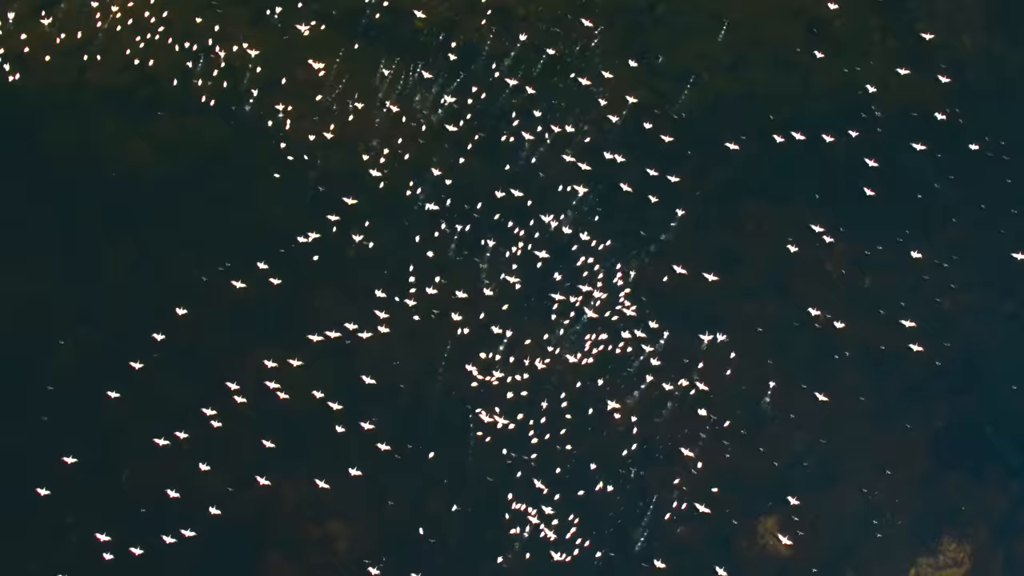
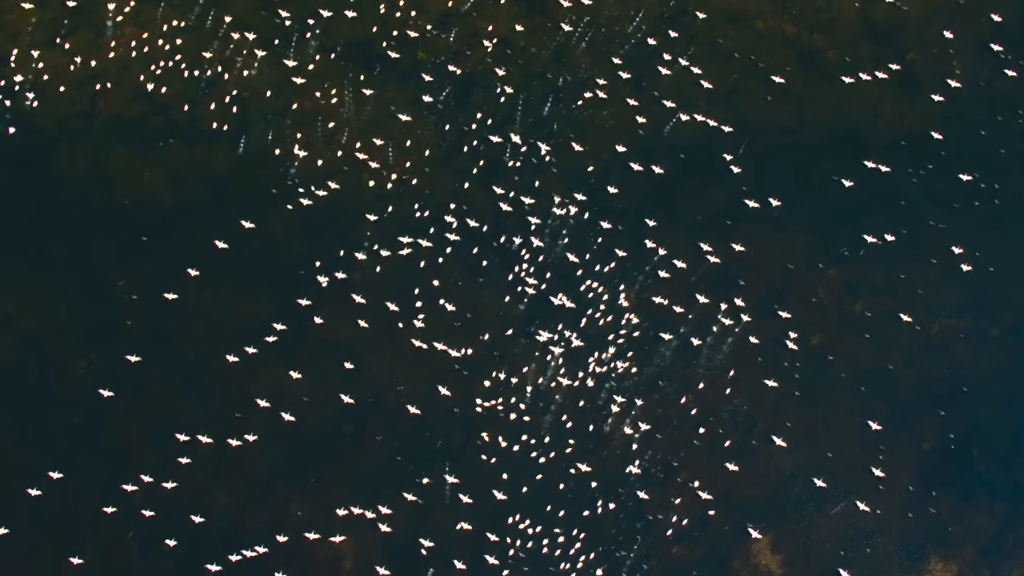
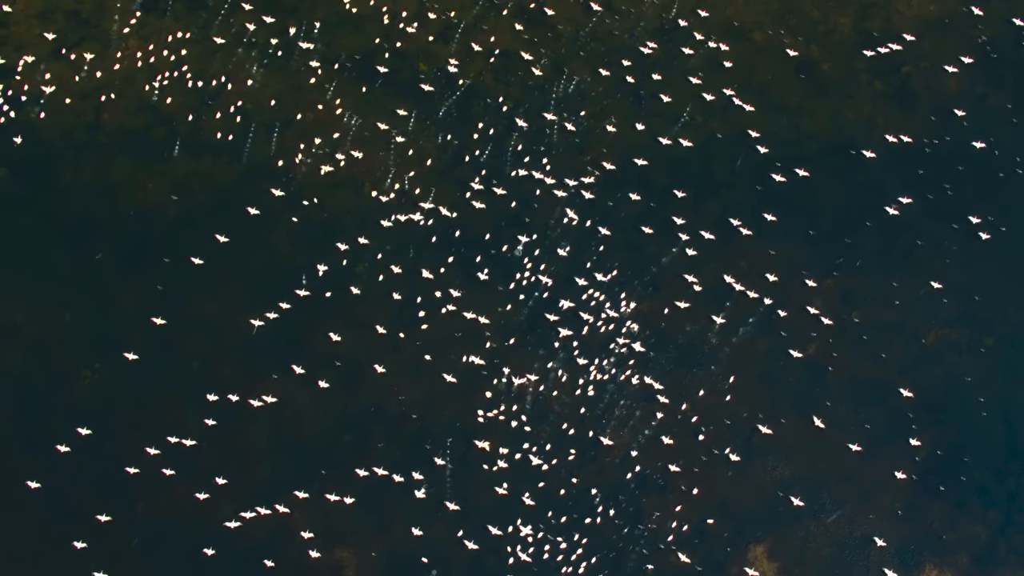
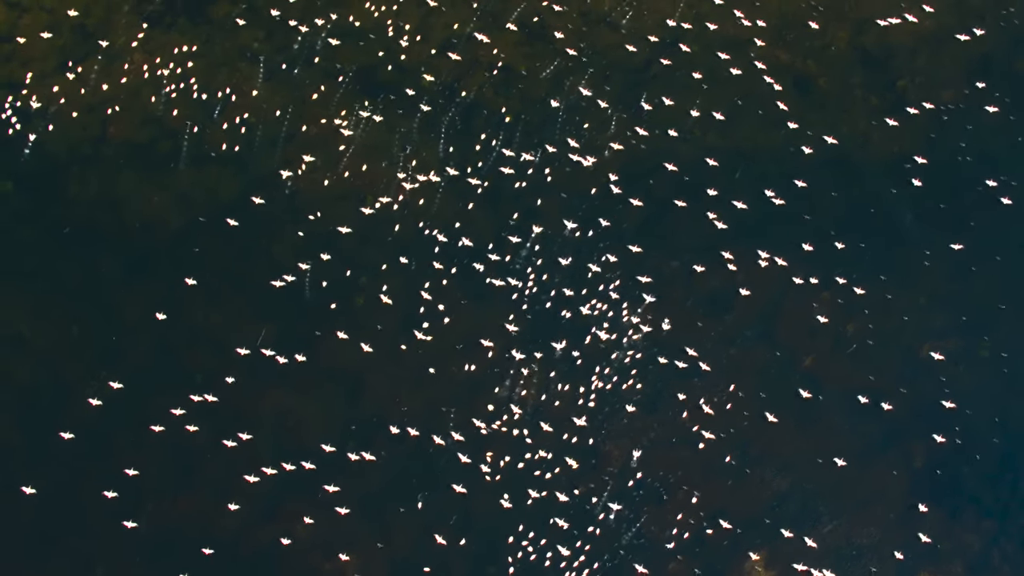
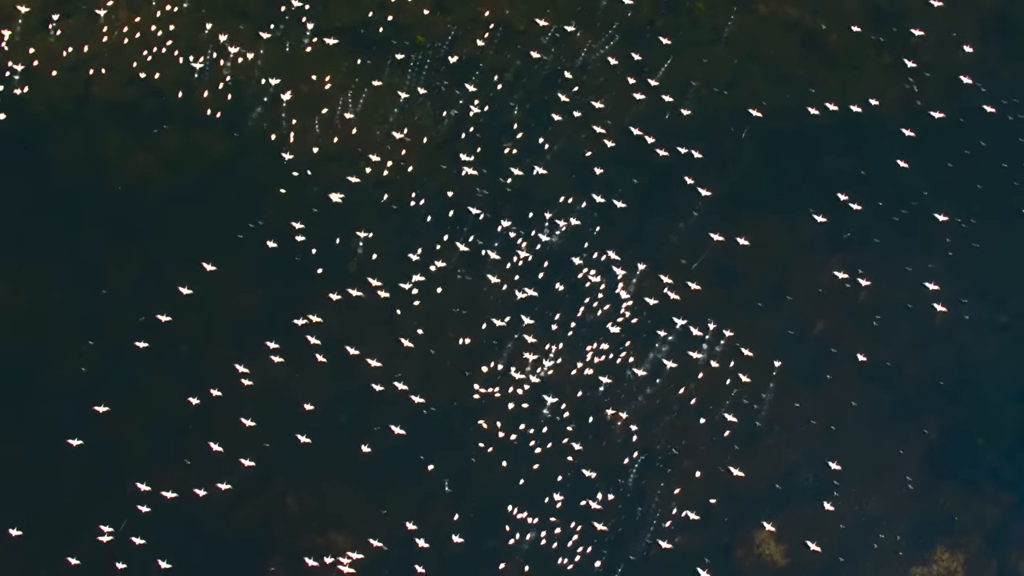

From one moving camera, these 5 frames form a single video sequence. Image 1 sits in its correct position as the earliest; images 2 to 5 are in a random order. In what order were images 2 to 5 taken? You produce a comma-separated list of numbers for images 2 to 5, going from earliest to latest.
5, 2, 3, 4
